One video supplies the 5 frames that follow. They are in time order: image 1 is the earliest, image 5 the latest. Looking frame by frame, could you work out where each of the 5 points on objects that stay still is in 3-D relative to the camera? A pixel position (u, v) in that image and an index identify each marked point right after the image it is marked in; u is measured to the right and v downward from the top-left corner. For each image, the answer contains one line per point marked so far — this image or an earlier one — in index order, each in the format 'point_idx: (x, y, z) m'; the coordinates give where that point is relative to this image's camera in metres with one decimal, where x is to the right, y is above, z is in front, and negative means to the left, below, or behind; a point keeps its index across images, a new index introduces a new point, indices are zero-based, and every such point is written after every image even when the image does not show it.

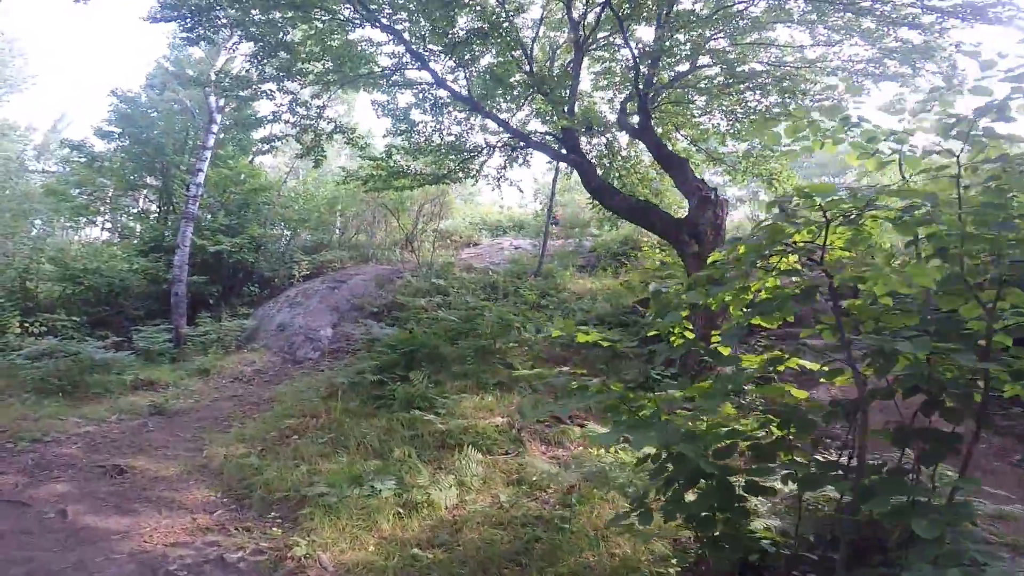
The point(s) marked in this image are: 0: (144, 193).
0: (-11.8, +3.0, +16.7) m
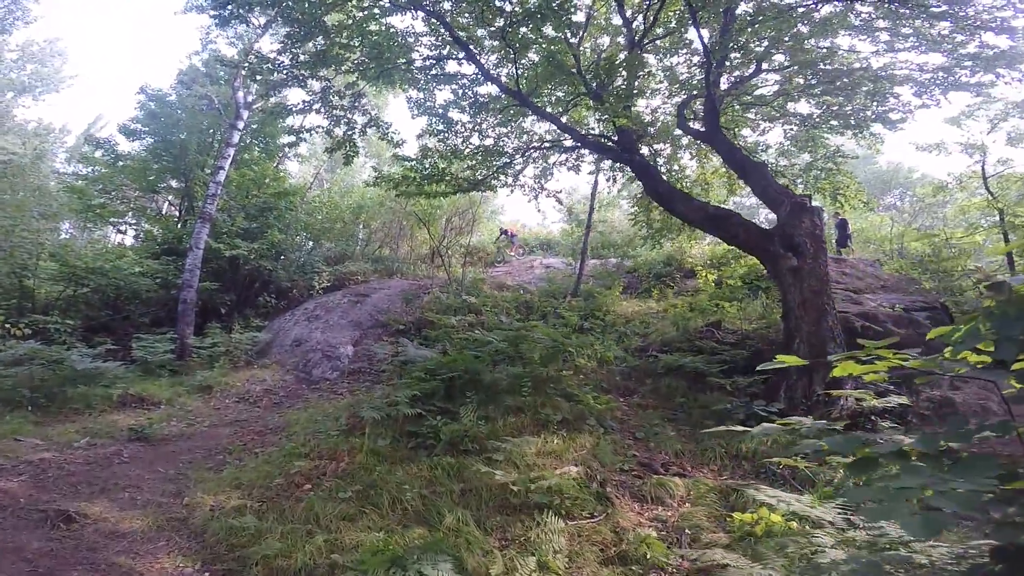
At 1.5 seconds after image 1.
0: (-10.6, +2.8, +15.8) m
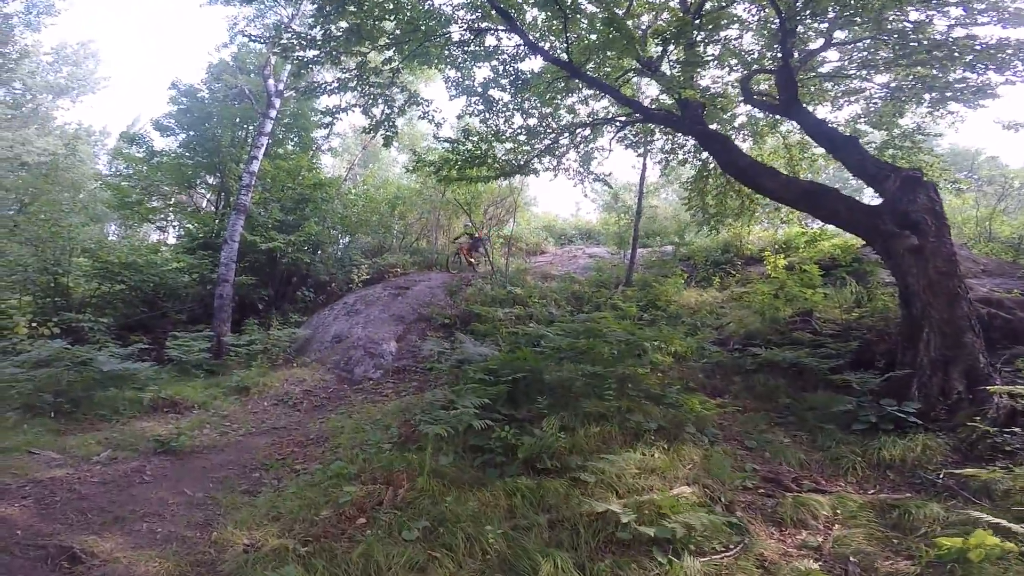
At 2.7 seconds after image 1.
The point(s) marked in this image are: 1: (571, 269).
0: (-9.3, +2.9, +15.4) m
1: (+1.8, +0.5, +15.7) m
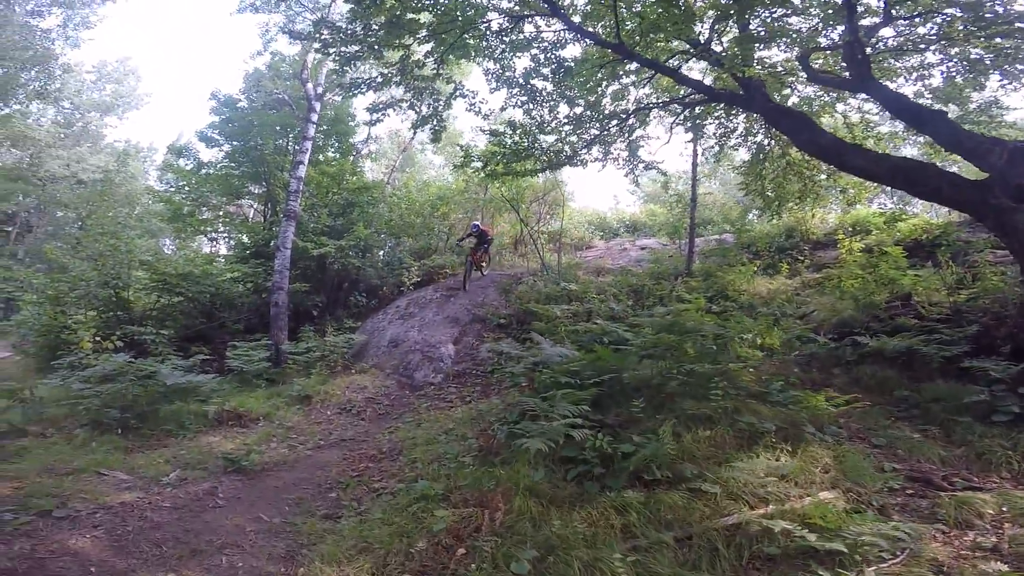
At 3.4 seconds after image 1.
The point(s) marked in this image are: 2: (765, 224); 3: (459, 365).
0: (-7.9, +2.6, +15.5) m
1: (+3.2, +0.7, +15.1) m
2: (+7.5, +1.9, +15.4) m
3: (-0.9, -1.2, +8.4) m
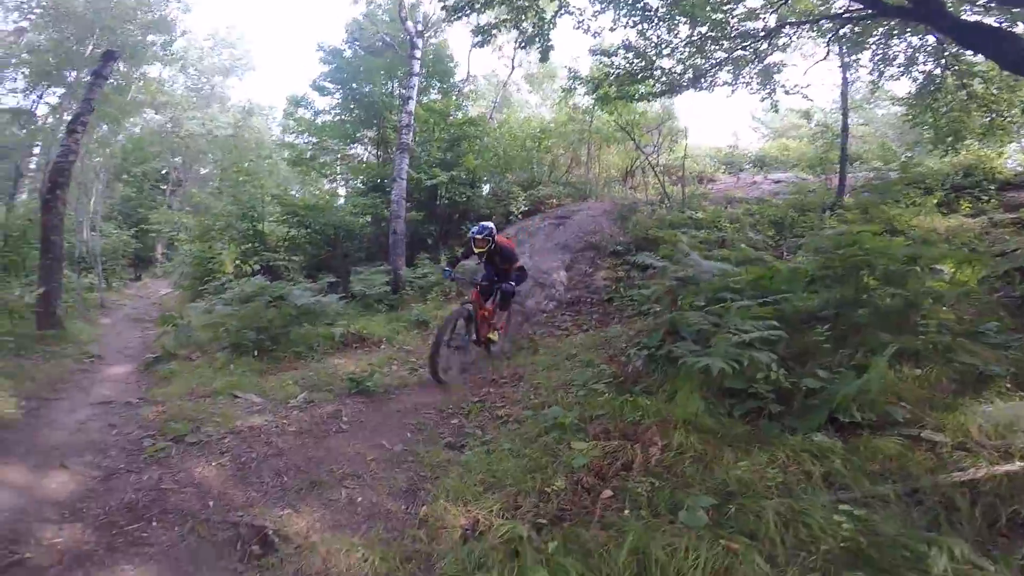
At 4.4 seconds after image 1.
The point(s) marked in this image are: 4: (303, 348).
0: (-4.7, +4.5, +15.6) m
1: (+6.2, +2.6, +13.2) m
2: (+10.4, +3.8, +12.6) m
3: (+0.9, -0.1, +7.7) m
4: (-2.5, -0.7, +6.1) m
